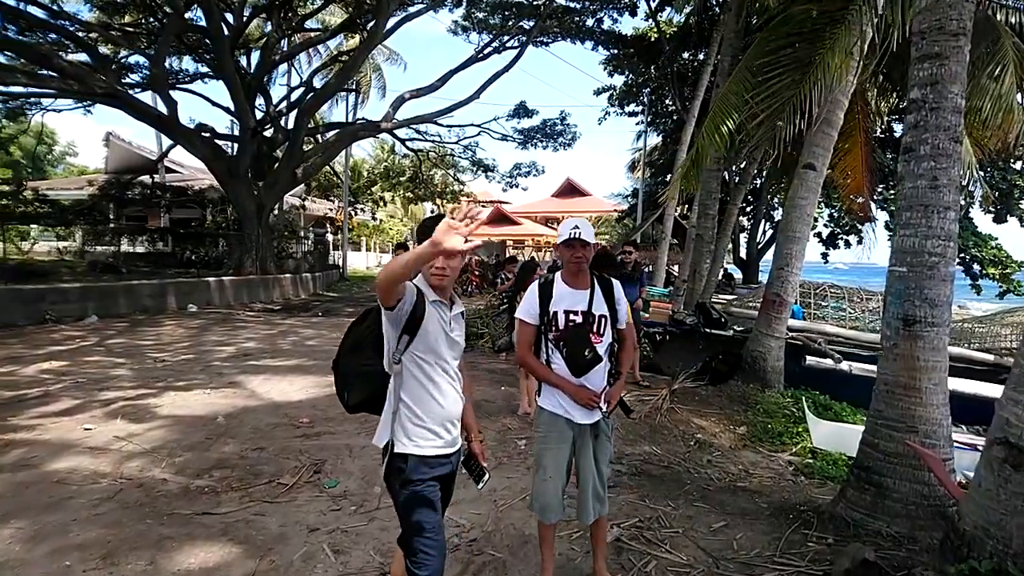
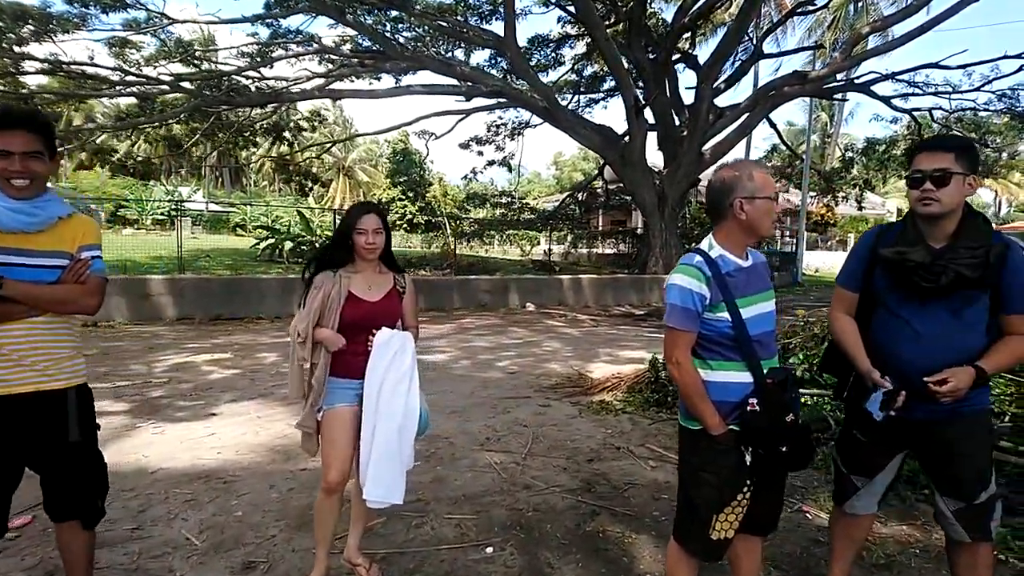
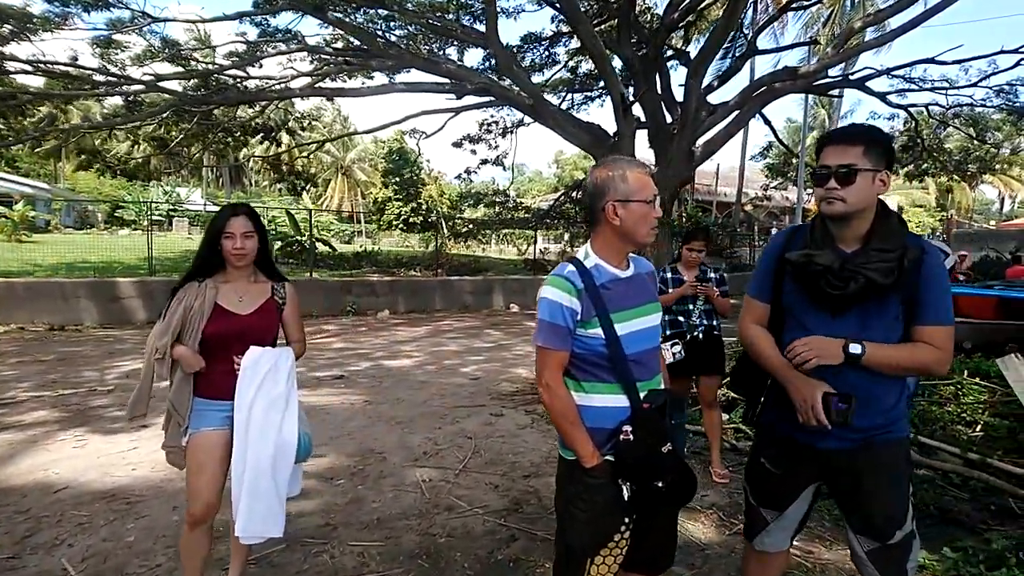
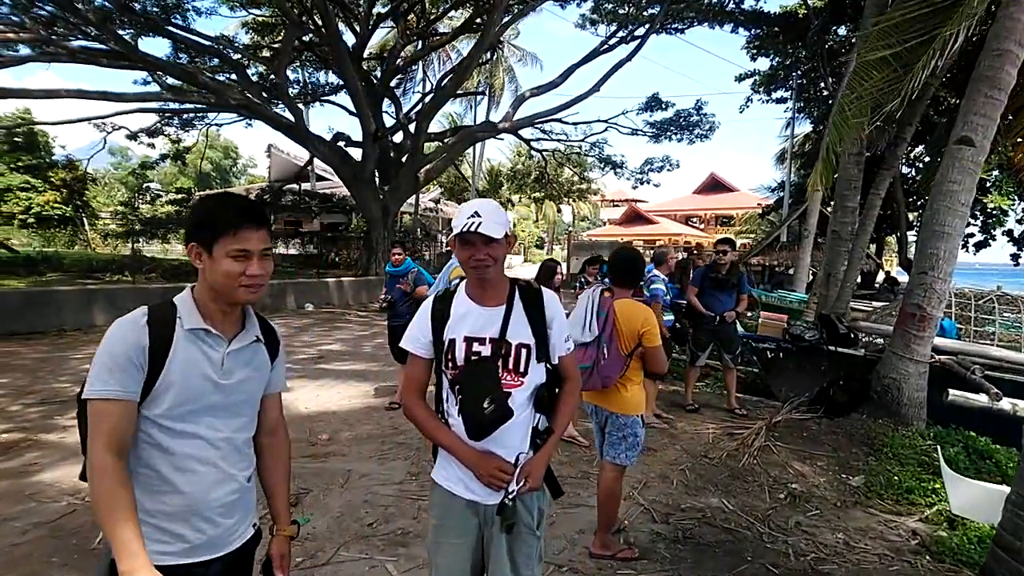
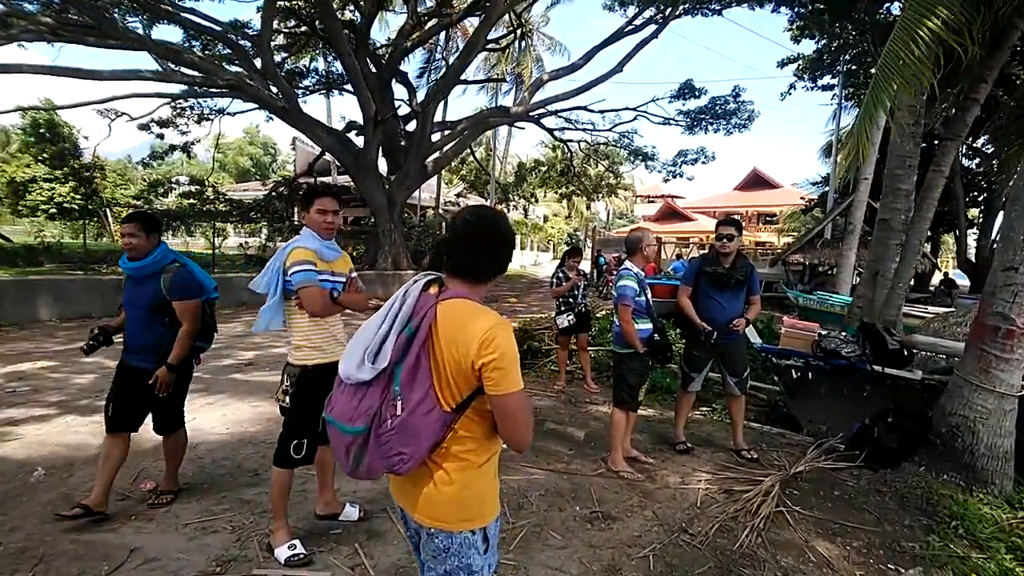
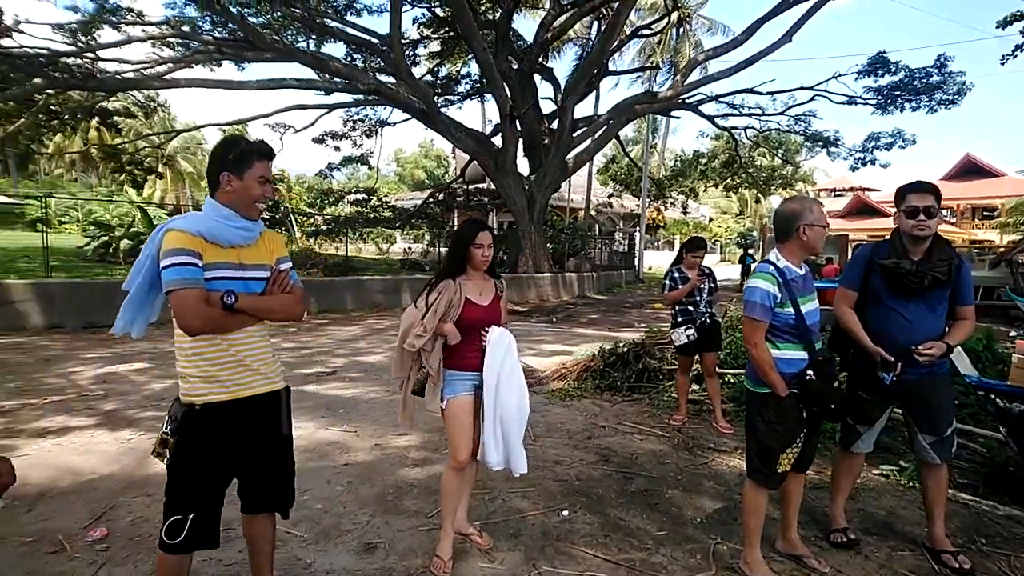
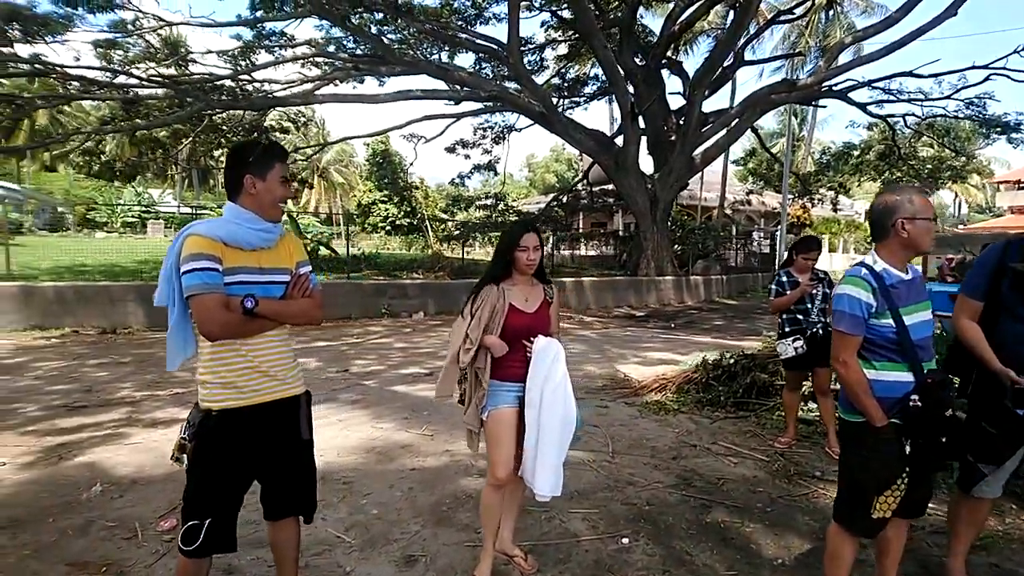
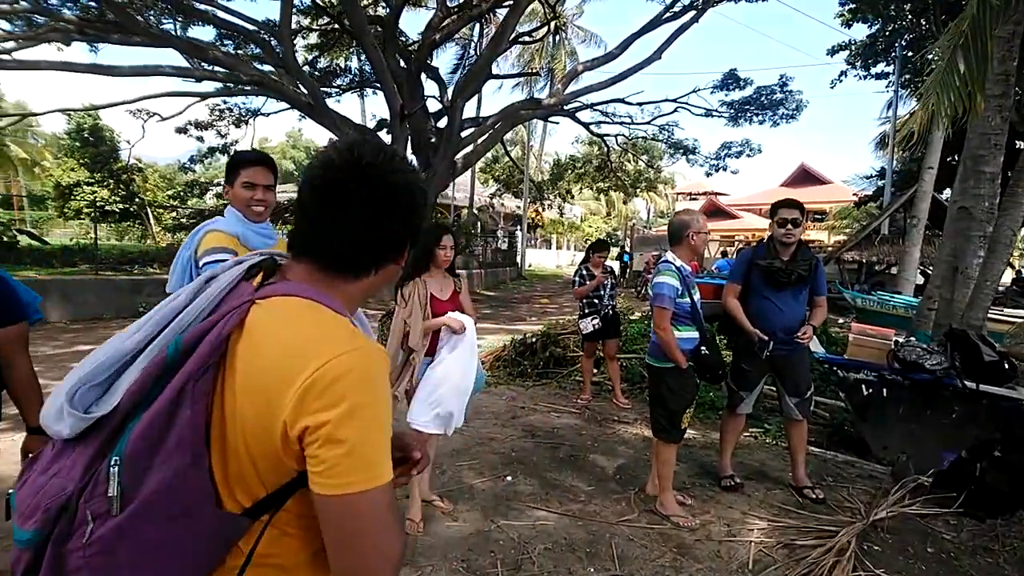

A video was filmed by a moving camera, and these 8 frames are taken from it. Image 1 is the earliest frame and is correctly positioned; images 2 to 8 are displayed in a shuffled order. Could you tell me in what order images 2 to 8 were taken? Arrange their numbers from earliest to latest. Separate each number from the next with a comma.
4, 5, 8, 6, 7, 2, 3
